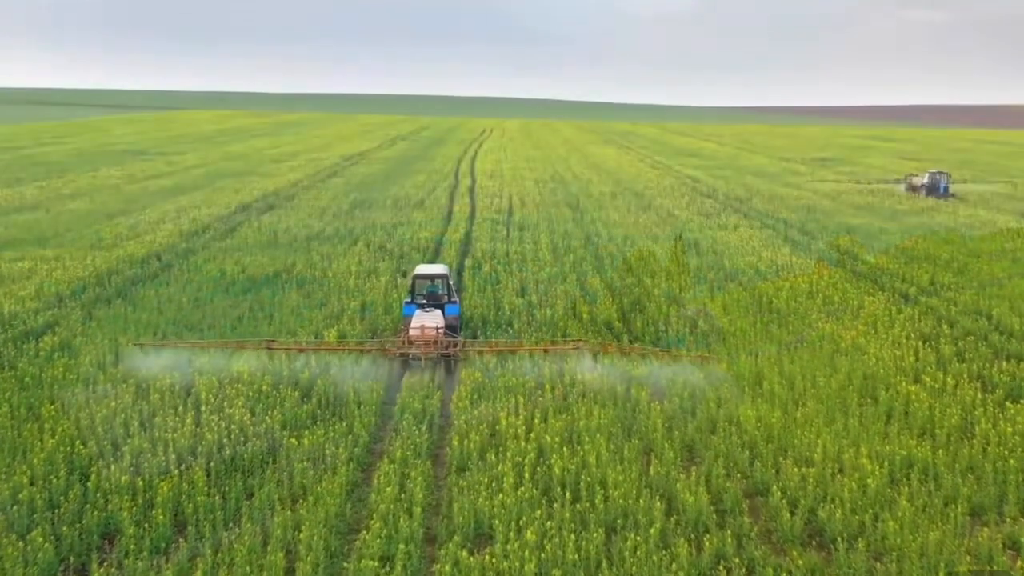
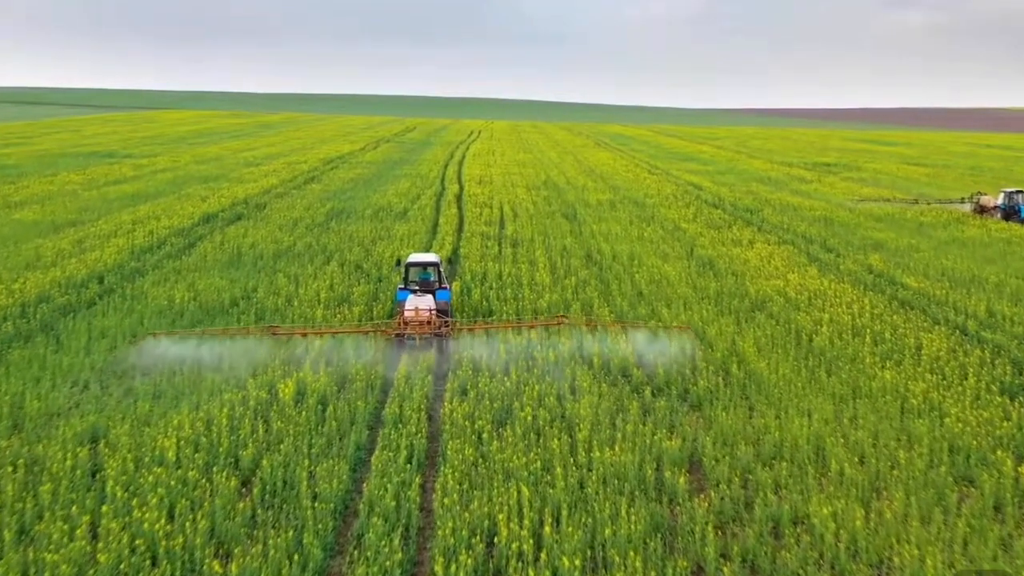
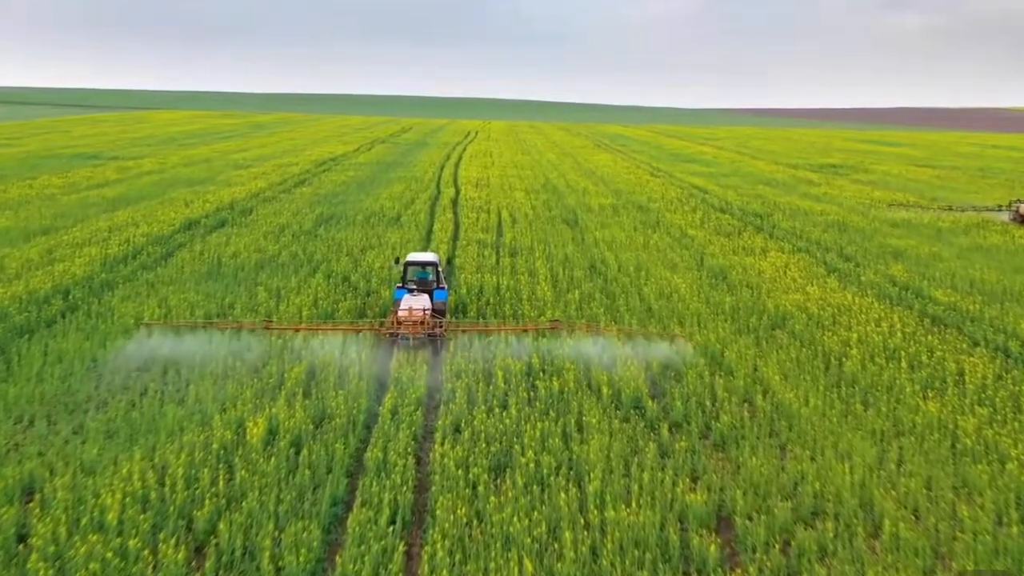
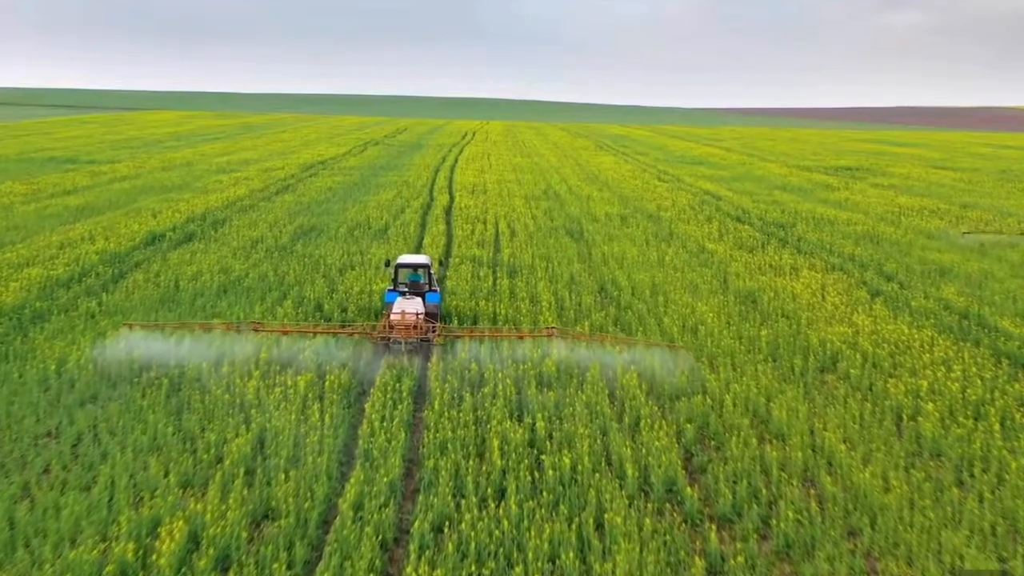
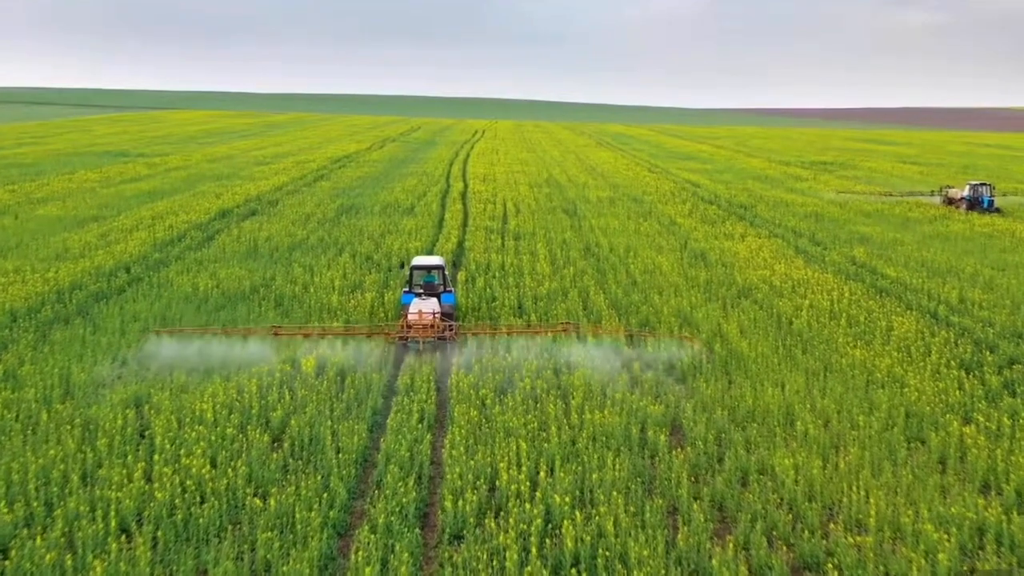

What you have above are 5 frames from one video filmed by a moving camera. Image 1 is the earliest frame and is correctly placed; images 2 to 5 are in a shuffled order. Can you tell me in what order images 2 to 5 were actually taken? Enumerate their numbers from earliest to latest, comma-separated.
5, 2, 3, 4
